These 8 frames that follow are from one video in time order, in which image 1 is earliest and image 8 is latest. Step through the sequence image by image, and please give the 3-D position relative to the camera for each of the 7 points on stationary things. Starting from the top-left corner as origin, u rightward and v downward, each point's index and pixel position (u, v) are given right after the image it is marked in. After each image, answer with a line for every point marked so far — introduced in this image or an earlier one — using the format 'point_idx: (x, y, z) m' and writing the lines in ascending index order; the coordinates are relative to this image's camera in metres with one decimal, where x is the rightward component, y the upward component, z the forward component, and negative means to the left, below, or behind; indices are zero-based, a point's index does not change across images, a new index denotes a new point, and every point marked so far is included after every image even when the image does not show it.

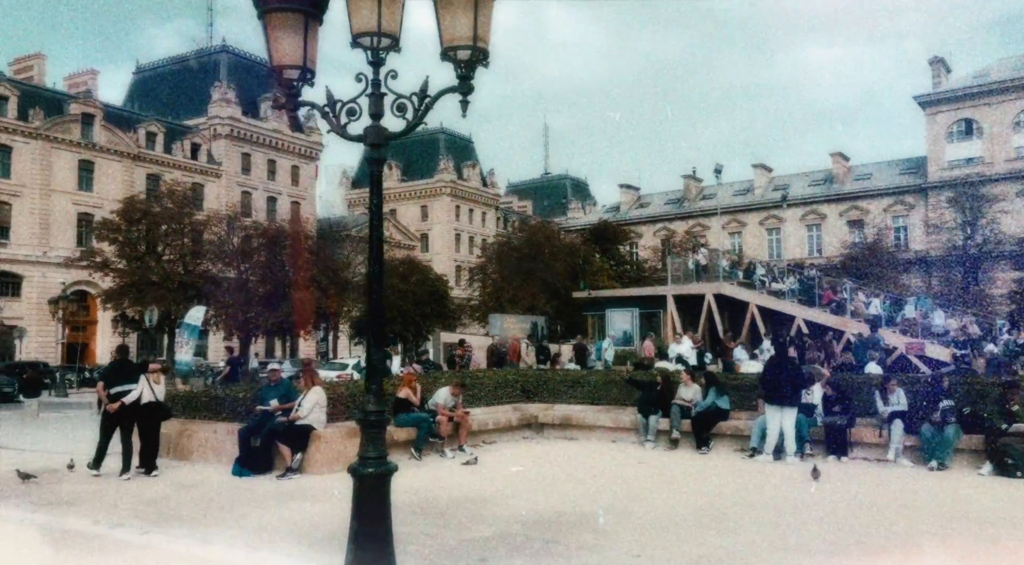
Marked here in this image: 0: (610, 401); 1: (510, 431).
0: (+1.6, -2.0, +14.0) m
1: (0.0, -2.4, +13.7) m
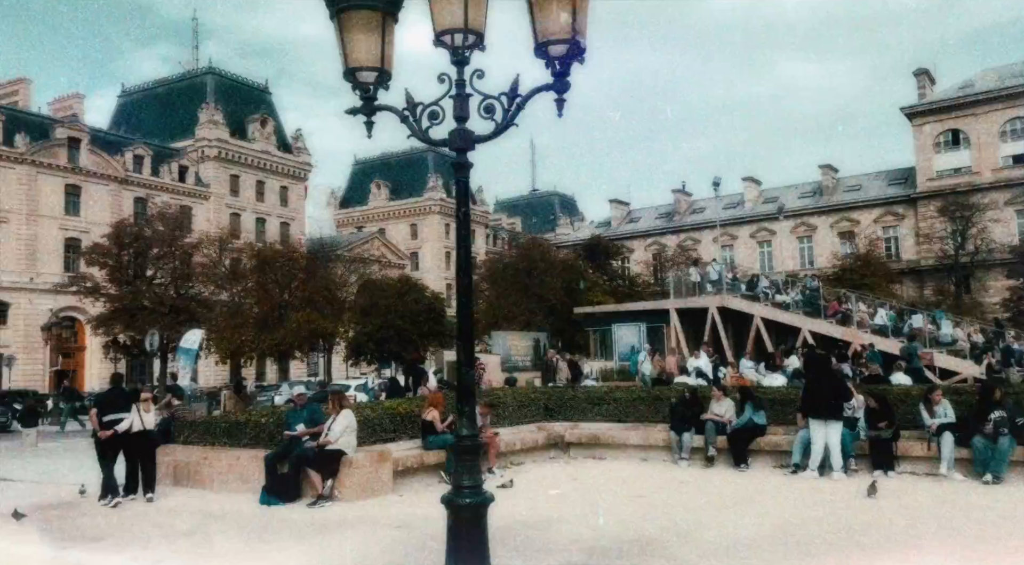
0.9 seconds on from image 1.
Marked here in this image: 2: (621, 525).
0: (+2.1, -2.2, +13.7) m
1: (+0.4, -2.6, +13.3) m
2: (+1.3, -2.6, +10.3) m
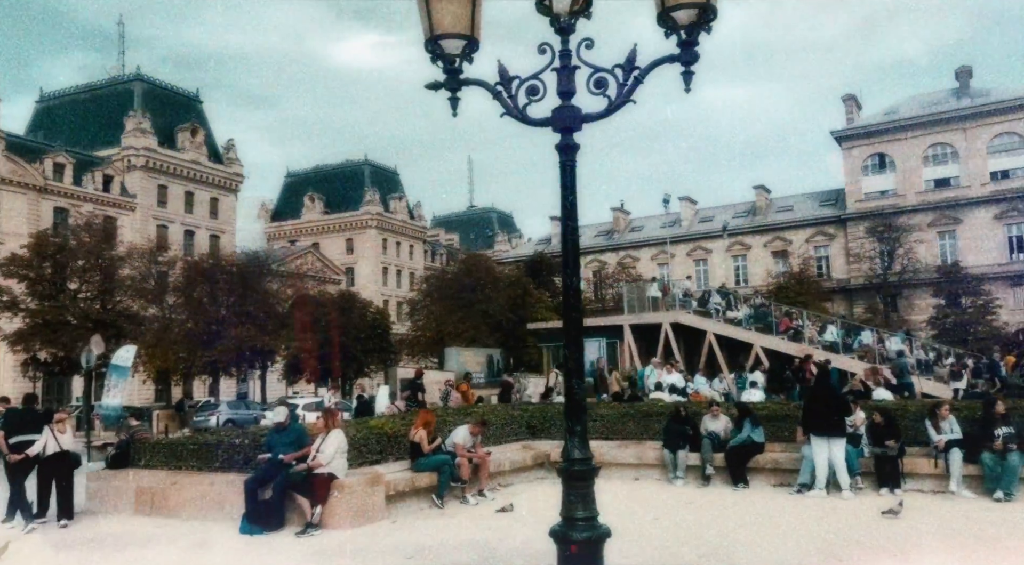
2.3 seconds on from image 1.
0: (+1.8, -2.4, +13.3) m
1: (+0.2, -2.8, +12.7) m
2: (+1.3, -2.8, +9.8) m
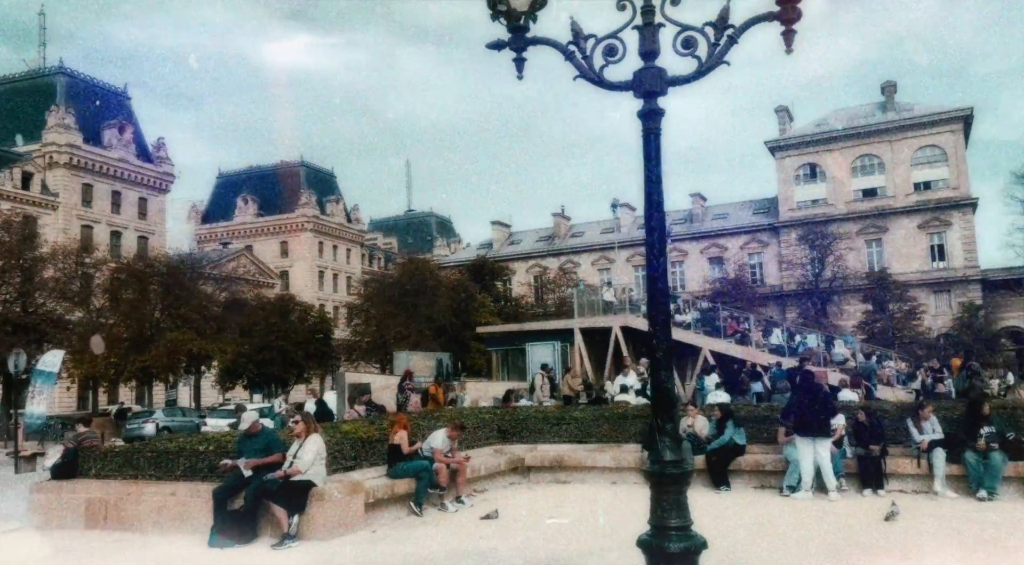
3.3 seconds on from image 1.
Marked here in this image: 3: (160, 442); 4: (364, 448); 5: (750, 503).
0: (+1.4, -2.4, +13.1) m
1: (-0.2, -2.8, +12.4) m
2: (+1.2, -2.7, +9.5) m
3: (-4.5, -2.0, +10.8) m
4: (-1.9, -2.1, +10.8) m
5: (+3.0, -2.7, +10.6) m
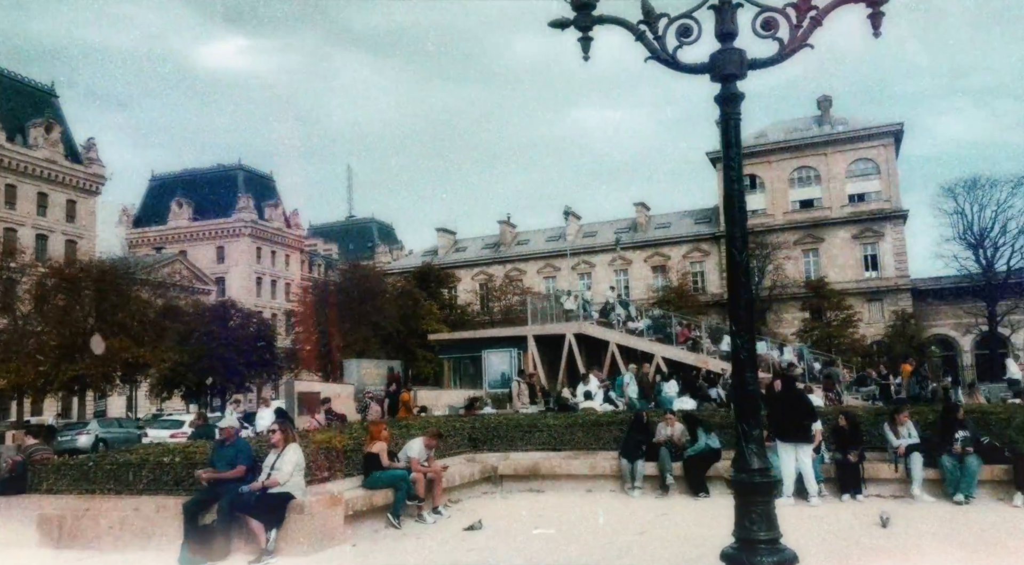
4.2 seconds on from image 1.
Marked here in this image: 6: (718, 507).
0: (+0.9, -2.5, +12.8) m
1: (-0.6, -2.9, +12.0) m
2: (+1.0, -2.8, +9.3) m
3: (-4.7, -2.1, +10.1) m
4: (-2.1, -2.2, +10.4) m
5: (+2.7, -2.8, +10.5) m
6: (+2.6, -2.8, +10.7) m
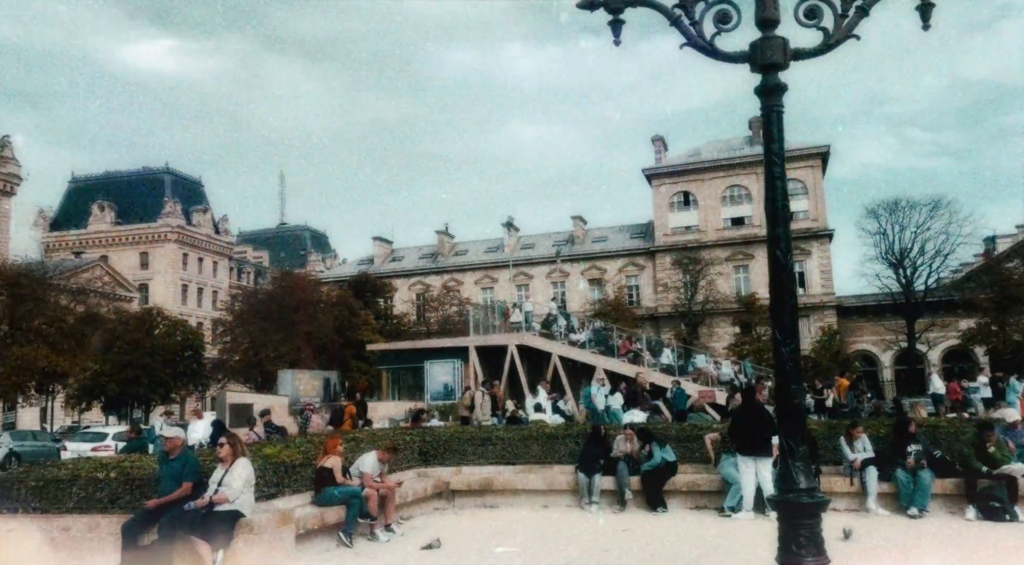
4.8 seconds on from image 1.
0: (+0.2, -2.6, +12.5) m
1: (-1.2, -3.0, +11.6) m
2: (+0.6, -2.9, +9.0) m
3: (-5.2, -2.1, +9.4) m
4: (-2.6, -2.2, +9.8) m
5: (+2.2, -2.9, +10.3) m
6: (+2.1, -3.0, +10.5) m
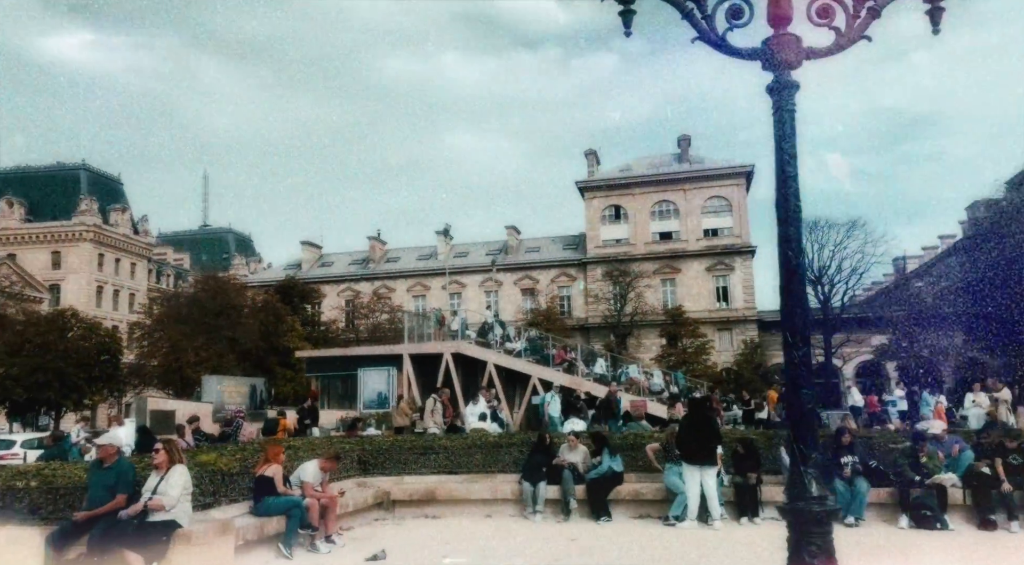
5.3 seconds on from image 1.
0: (-0.6, -2.7, +12.3) m
1: (-2.0, -3.0, +11.3) m
2: (+0.1, -2.9, +8.8) m
3: (-5.7, -2.0, +8.7) m
4: (-3.2, -2.2, +9.4) m
5: (+1.5, -3.1, +10.3) m
6: (+1.4, -3.1, +10.4) m
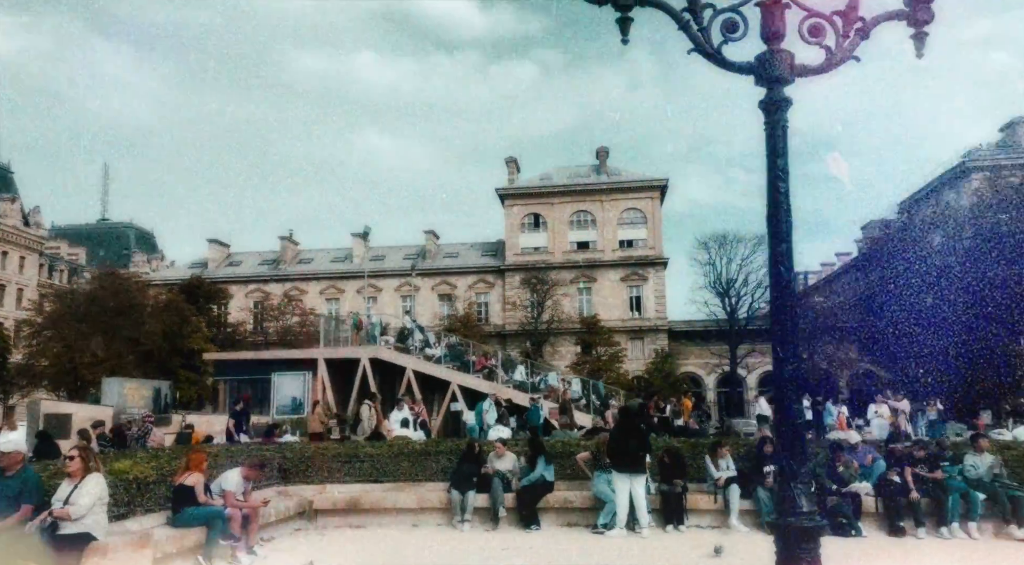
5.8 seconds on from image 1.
0: (-1.7, -2.8, +12.1) m
1: (-2.9, -3.0, +10.9) m
2: (-0.6, -3.0, +8.7) m
3: (-6.3, -1.9, +8.0) m
4: (-3.9, -2.2, +8.9) m
5: (+0.7, -3.2, +10.3) m
6: (+0.5, -3.2, +10.4) m
